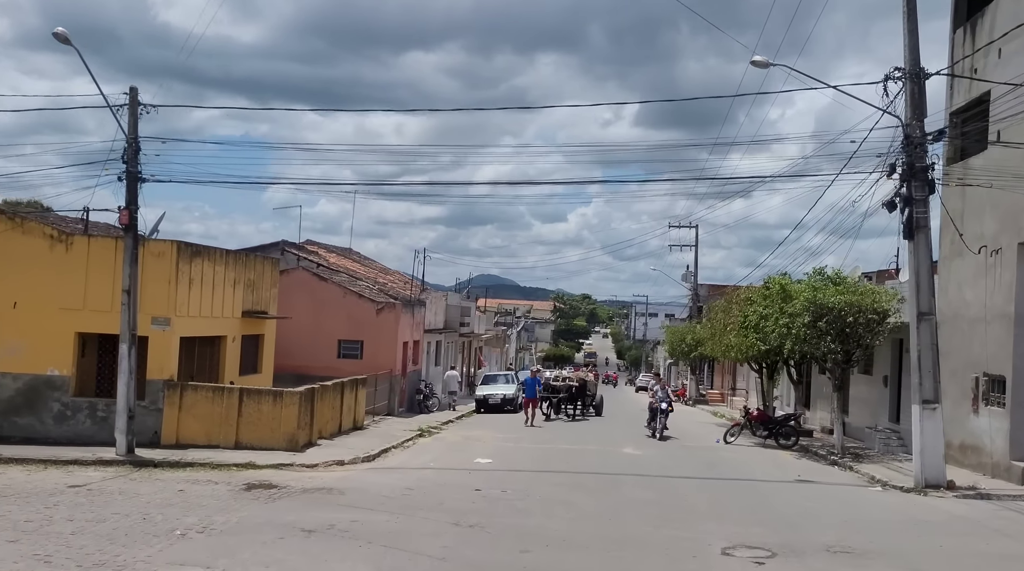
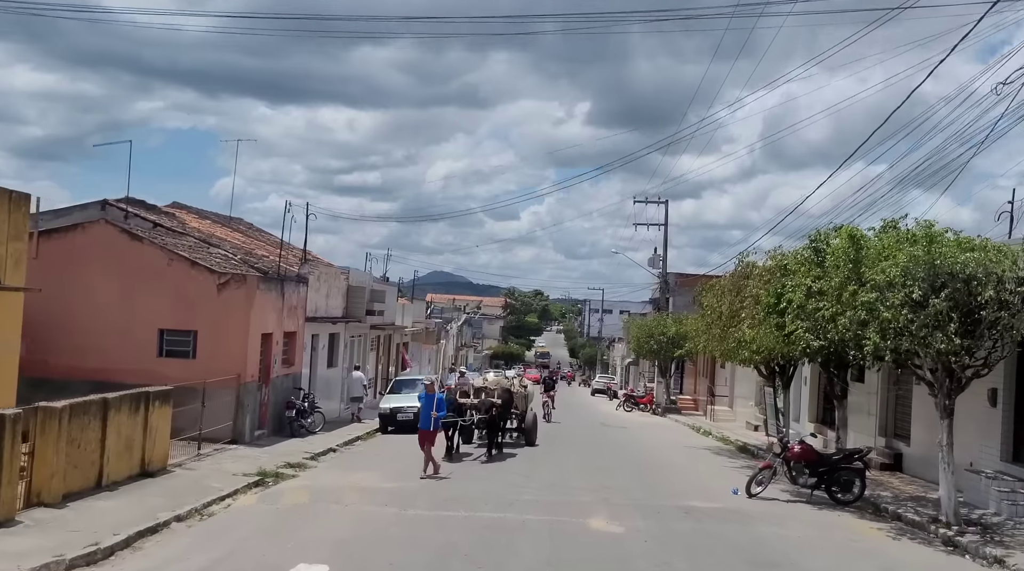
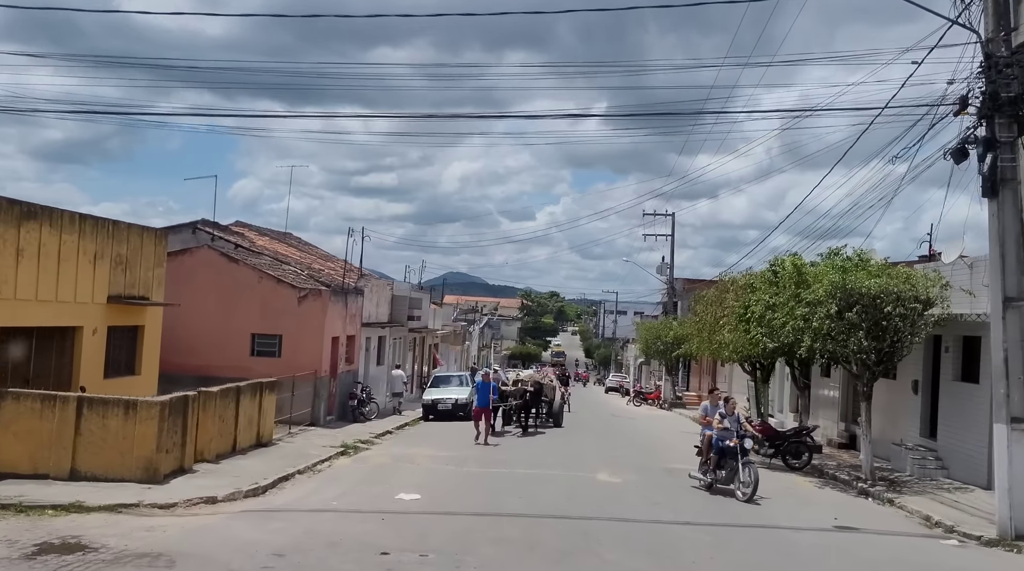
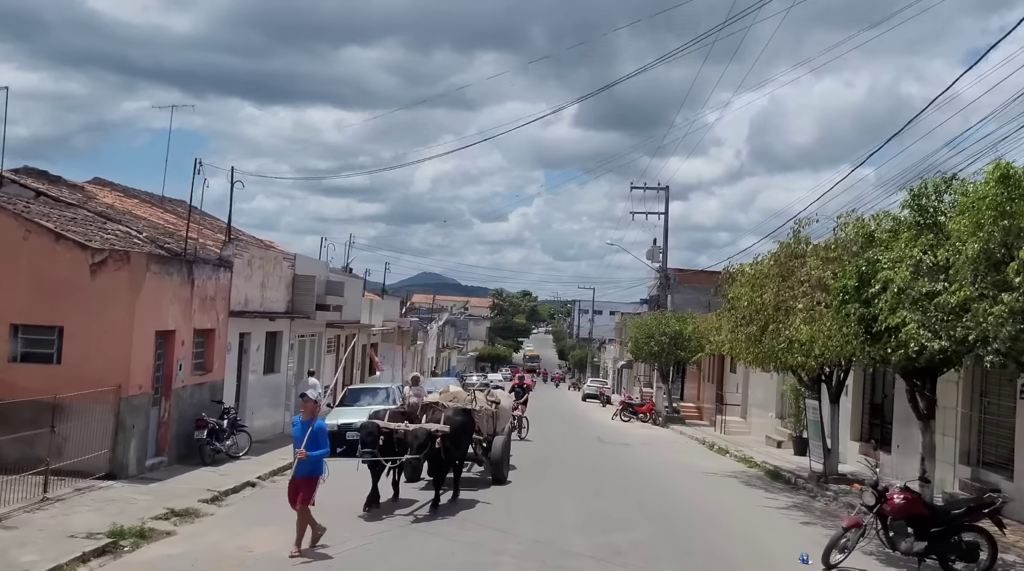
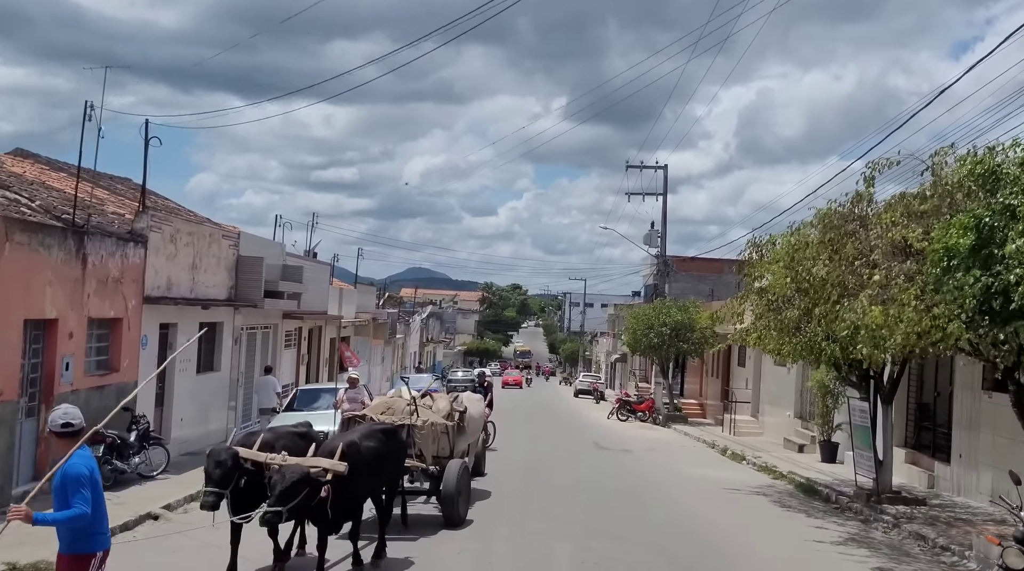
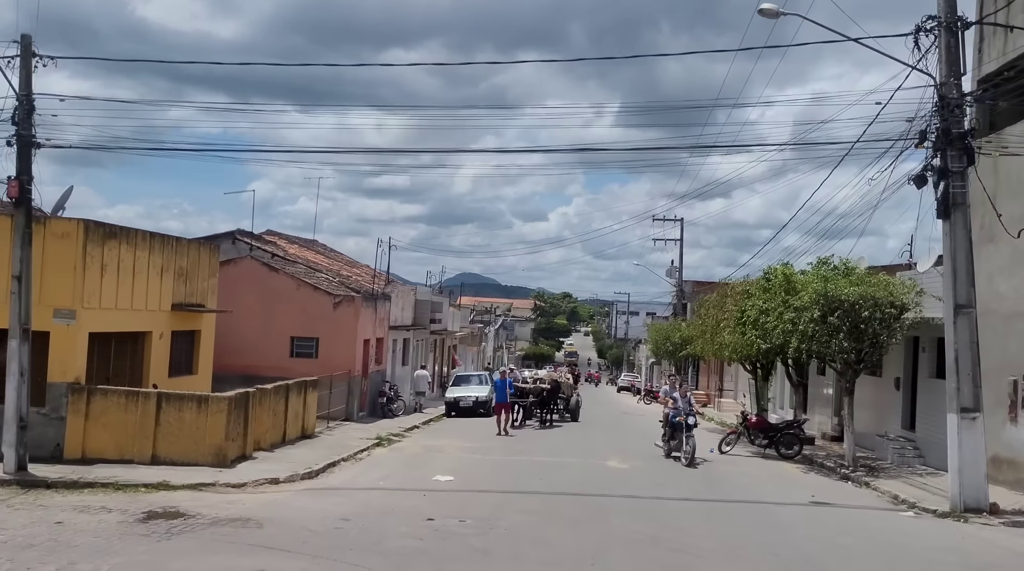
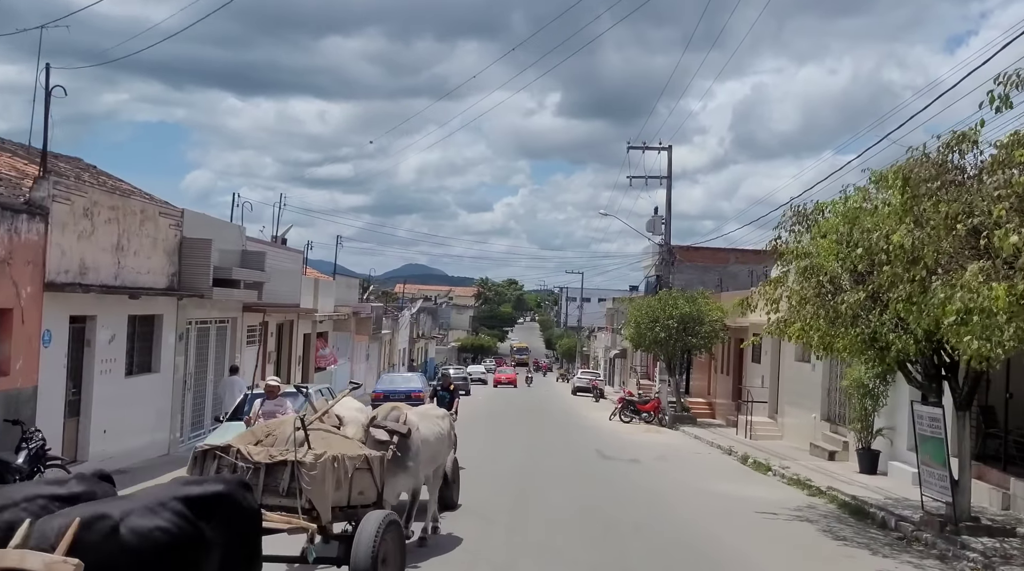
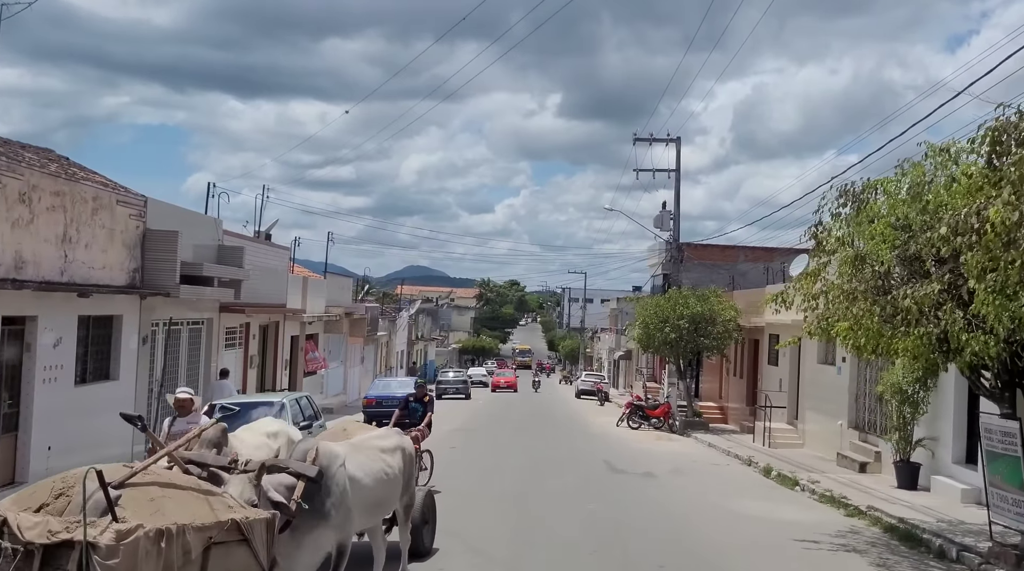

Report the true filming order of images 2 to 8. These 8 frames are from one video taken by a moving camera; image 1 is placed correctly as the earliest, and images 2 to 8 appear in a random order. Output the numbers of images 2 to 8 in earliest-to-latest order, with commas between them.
6, 3, 2, 4, 5, 7, 8
